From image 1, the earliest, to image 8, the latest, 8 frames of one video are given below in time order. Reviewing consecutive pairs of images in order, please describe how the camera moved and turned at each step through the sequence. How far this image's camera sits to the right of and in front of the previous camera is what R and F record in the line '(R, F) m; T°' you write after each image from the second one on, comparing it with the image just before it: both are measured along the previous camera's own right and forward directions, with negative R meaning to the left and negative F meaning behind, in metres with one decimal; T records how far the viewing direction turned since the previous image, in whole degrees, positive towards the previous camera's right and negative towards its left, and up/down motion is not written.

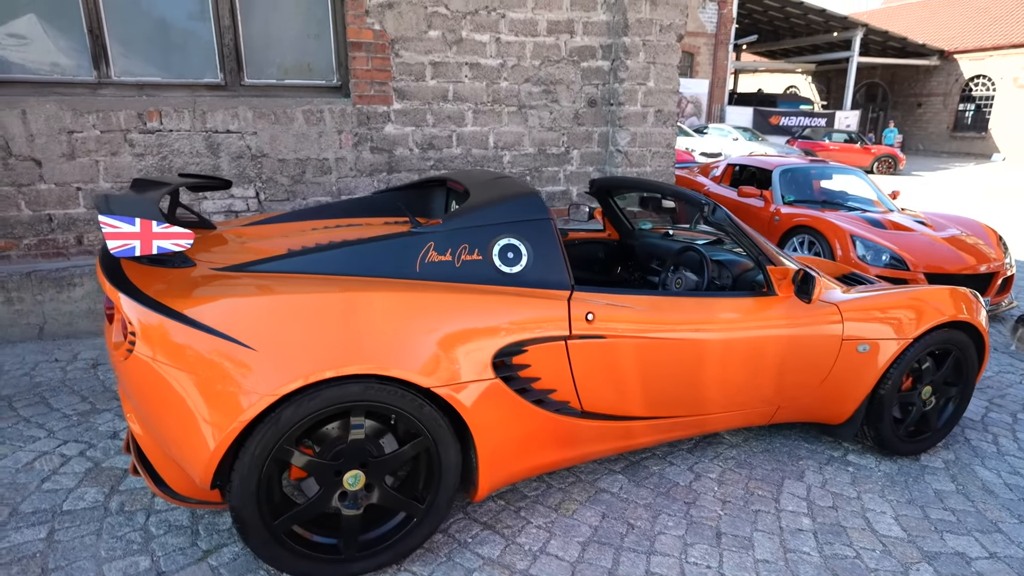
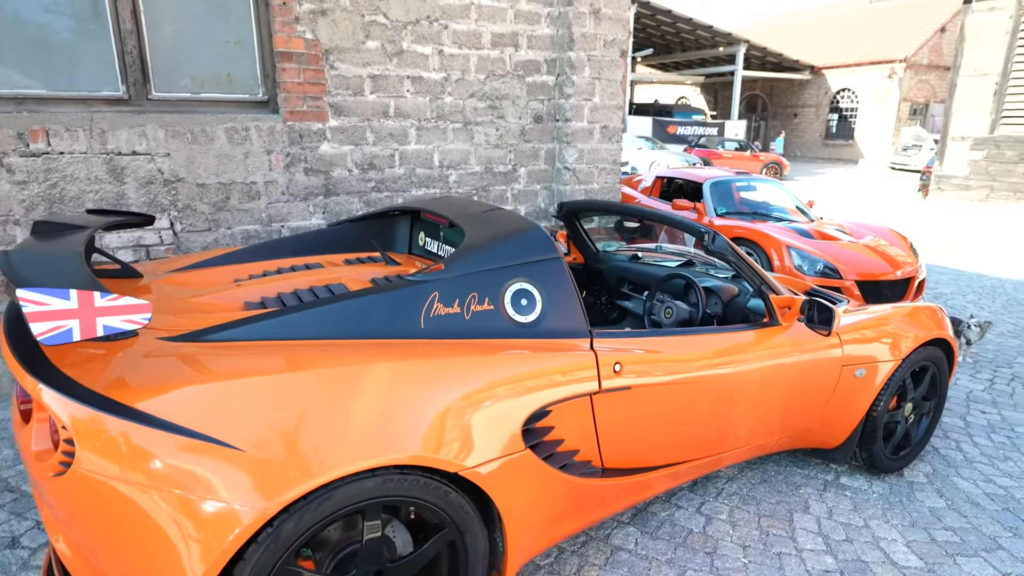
(-0.4, +0.3) m; +9°
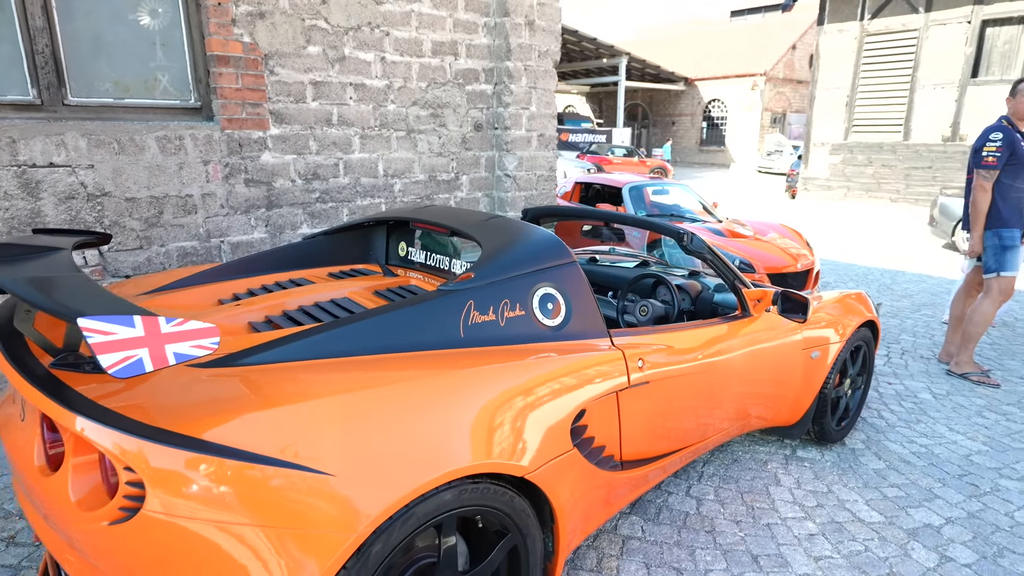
(-0.4, 0.0) m; +10°
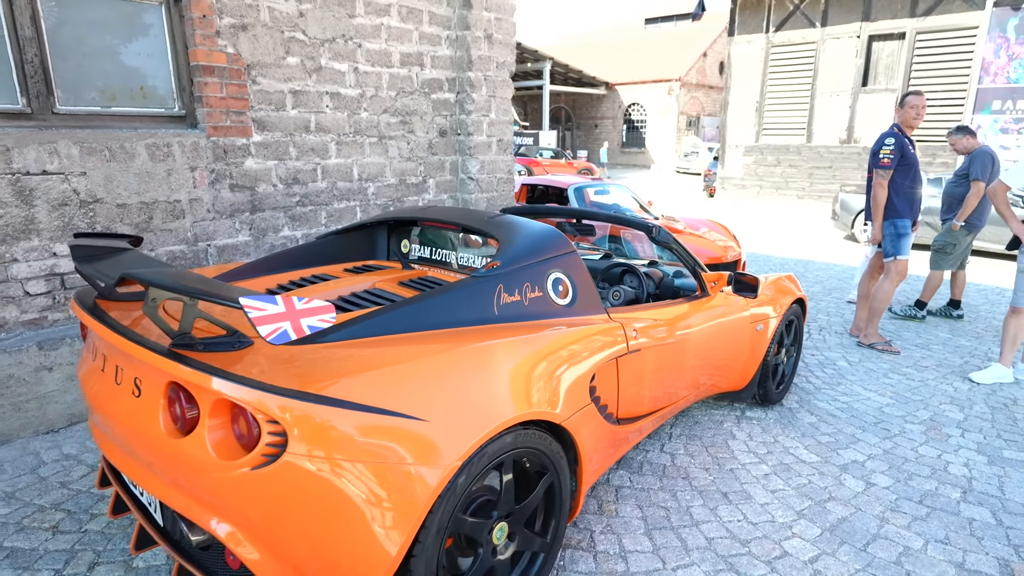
(-0.4, -0.3) m; +7°
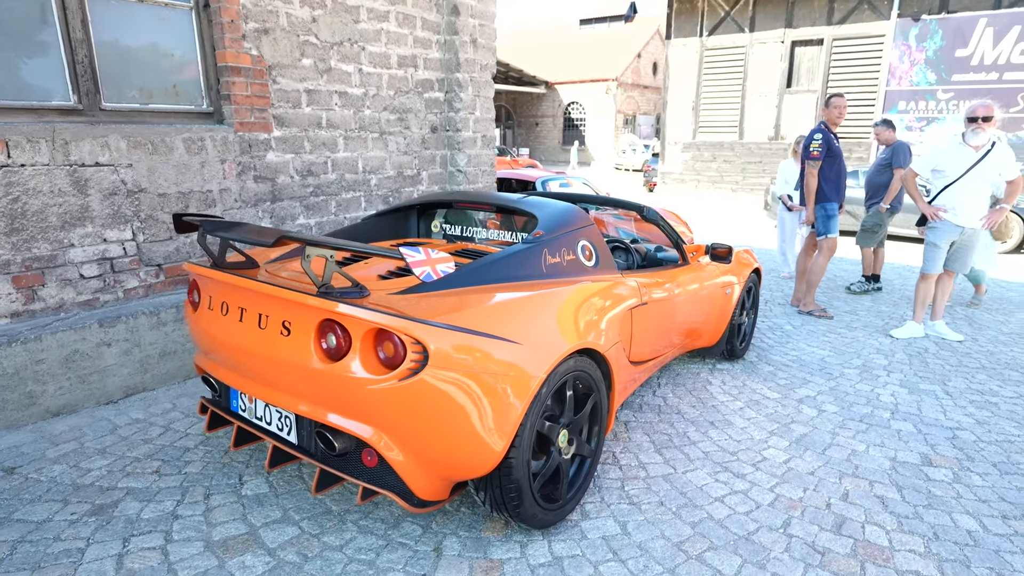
(-0.5, -0.5) m; +6°
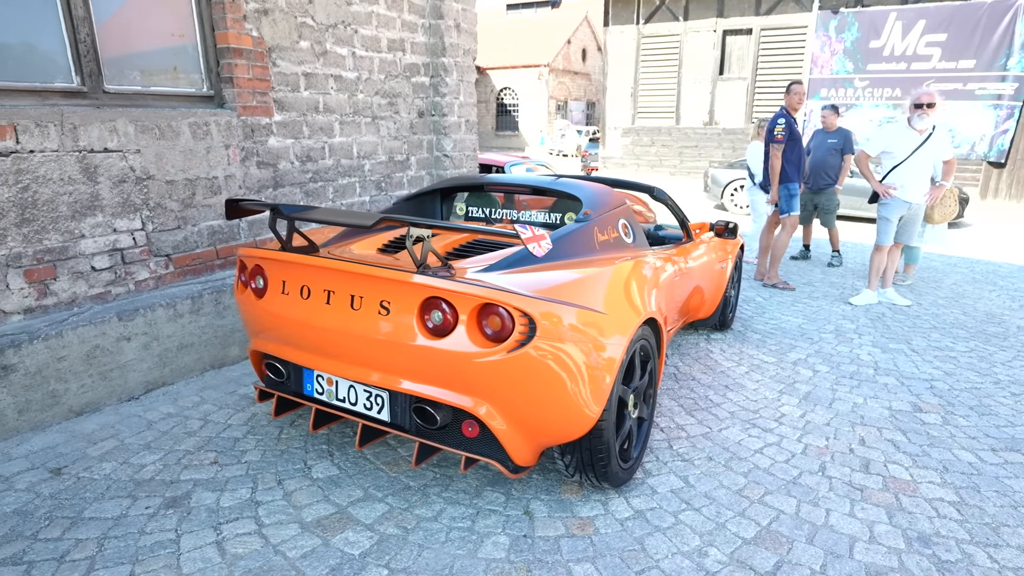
(-0.6, -0.1) m; +7°
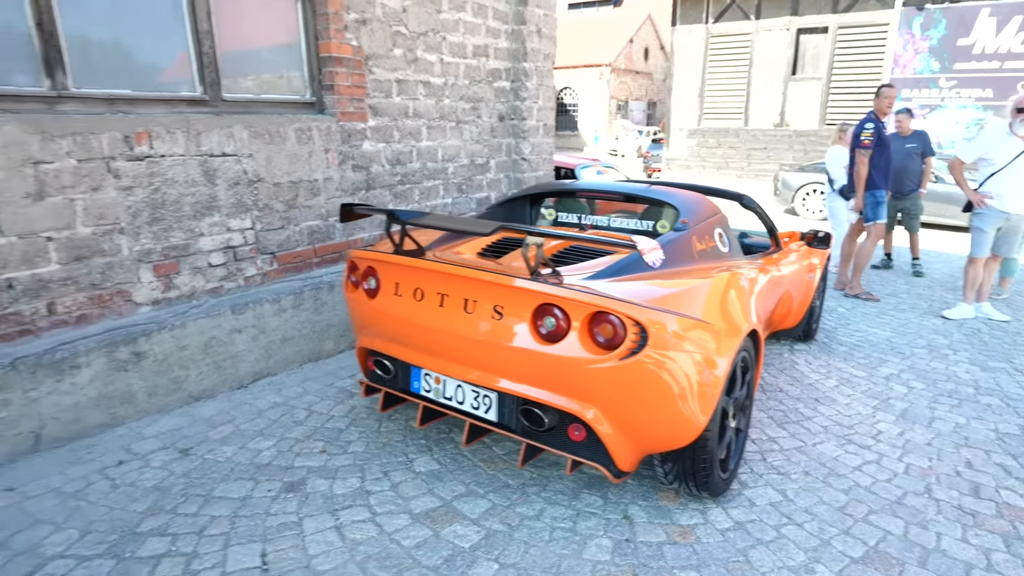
(-0.2, -0.1) m; -5°
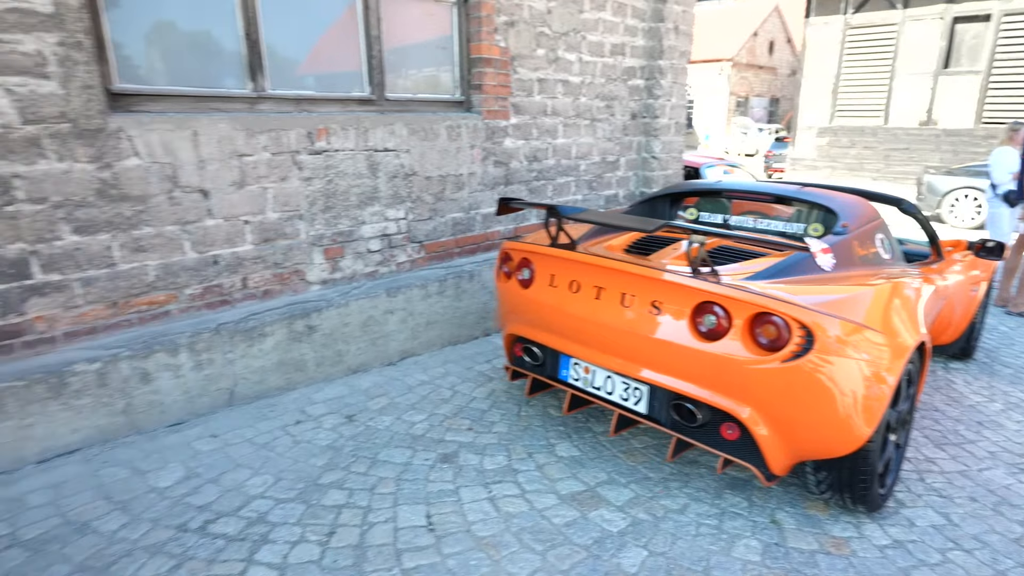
(-0.2, -0.1) m; -10°
